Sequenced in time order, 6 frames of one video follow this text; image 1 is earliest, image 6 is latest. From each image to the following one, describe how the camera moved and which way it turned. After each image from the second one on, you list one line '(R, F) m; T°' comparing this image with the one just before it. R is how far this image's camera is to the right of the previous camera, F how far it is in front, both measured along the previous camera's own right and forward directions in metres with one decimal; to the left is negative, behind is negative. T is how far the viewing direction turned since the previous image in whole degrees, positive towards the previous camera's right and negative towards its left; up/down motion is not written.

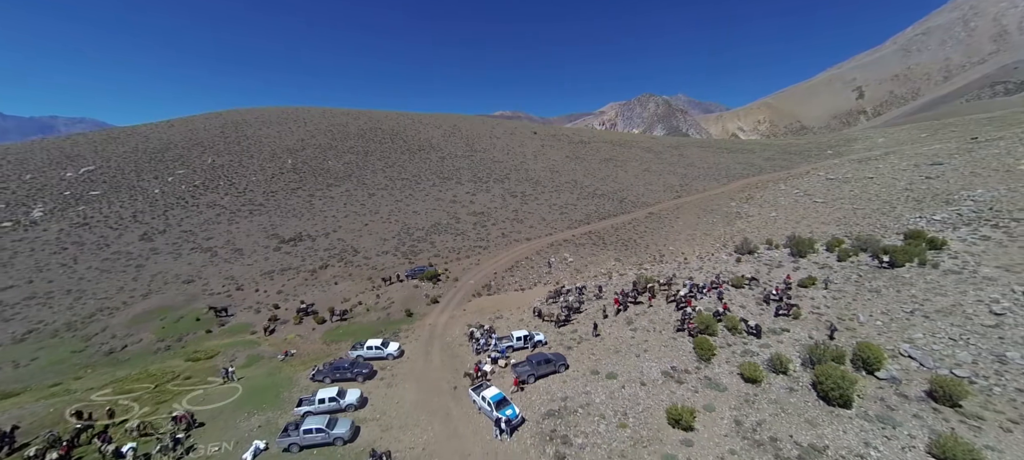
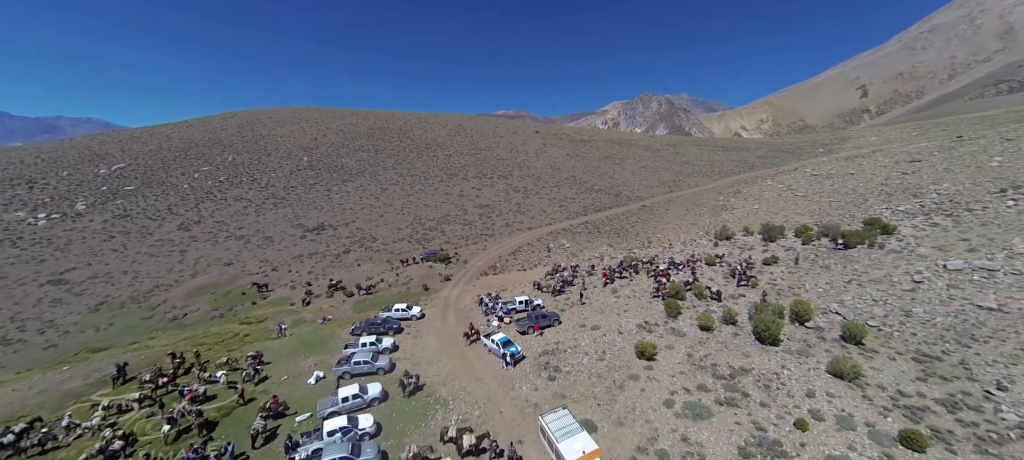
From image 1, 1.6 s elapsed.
(0.0, -4.9) m; 0°
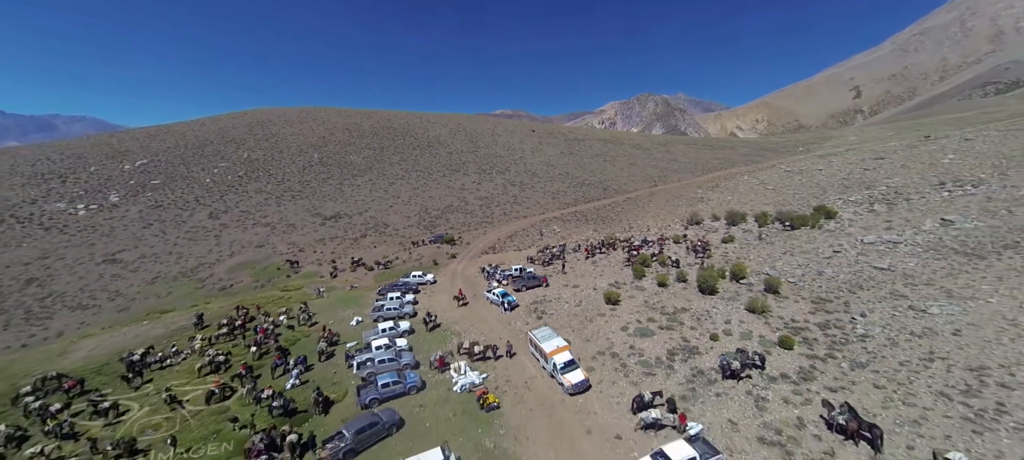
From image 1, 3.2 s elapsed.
(0.0, -6.3) m; 0°
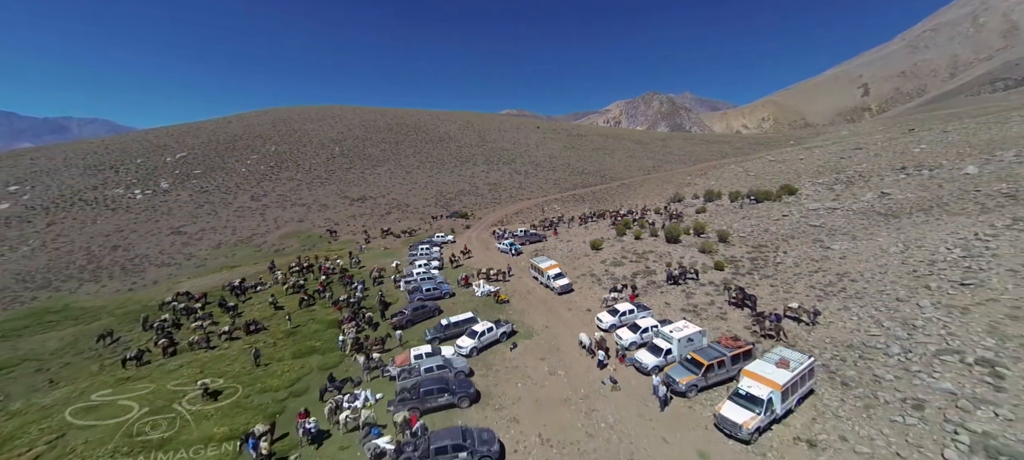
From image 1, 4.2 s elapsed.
(0.0, -7.7) m; -1°
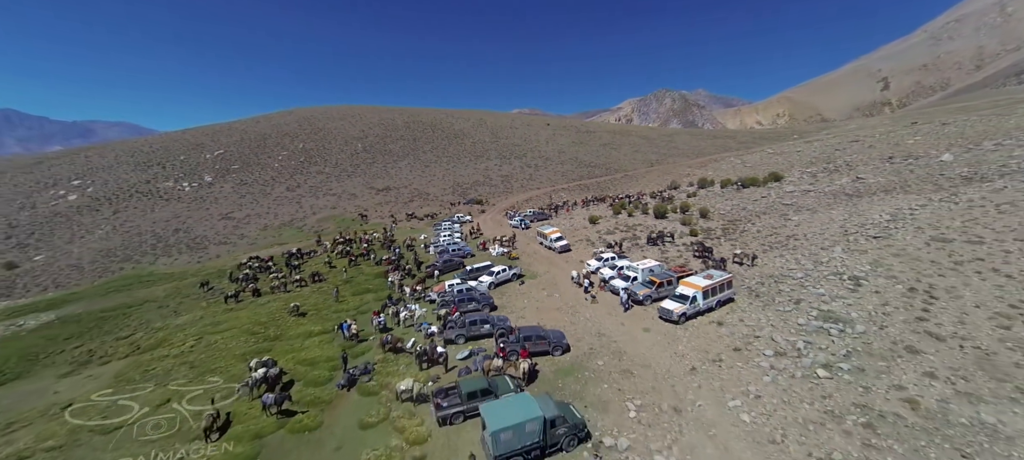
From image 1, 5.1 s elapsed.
(+0.2, -6.2) m; -2°
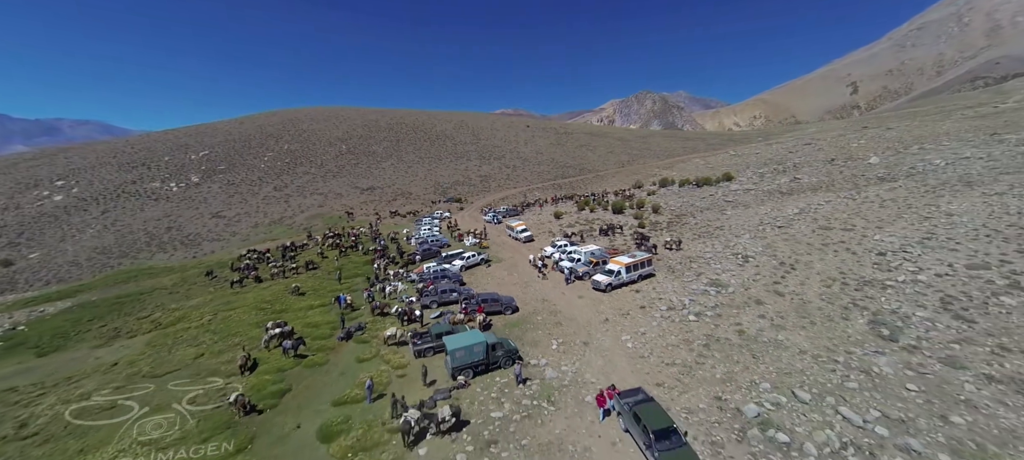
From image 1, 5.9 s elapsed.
(+1.3, -4.8) m; +2°
